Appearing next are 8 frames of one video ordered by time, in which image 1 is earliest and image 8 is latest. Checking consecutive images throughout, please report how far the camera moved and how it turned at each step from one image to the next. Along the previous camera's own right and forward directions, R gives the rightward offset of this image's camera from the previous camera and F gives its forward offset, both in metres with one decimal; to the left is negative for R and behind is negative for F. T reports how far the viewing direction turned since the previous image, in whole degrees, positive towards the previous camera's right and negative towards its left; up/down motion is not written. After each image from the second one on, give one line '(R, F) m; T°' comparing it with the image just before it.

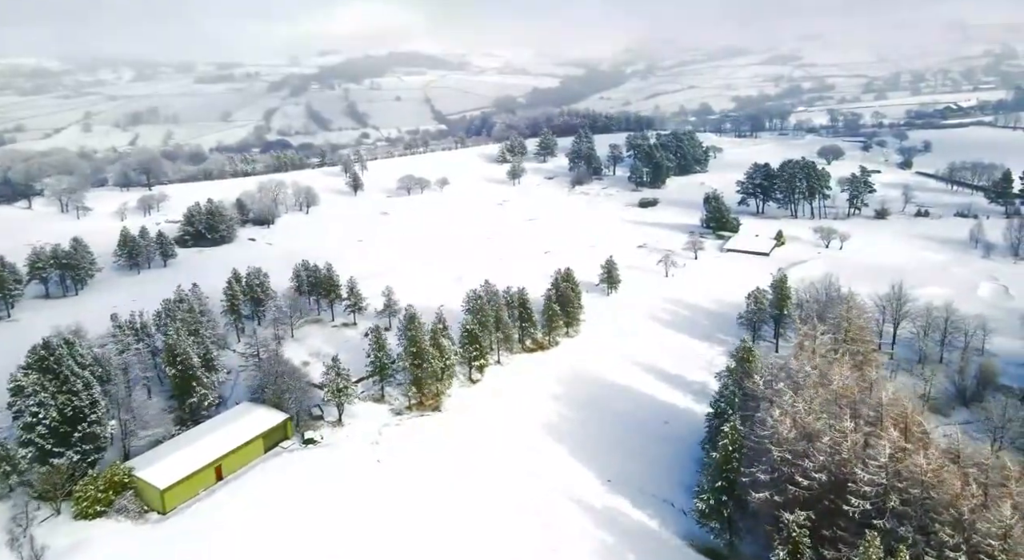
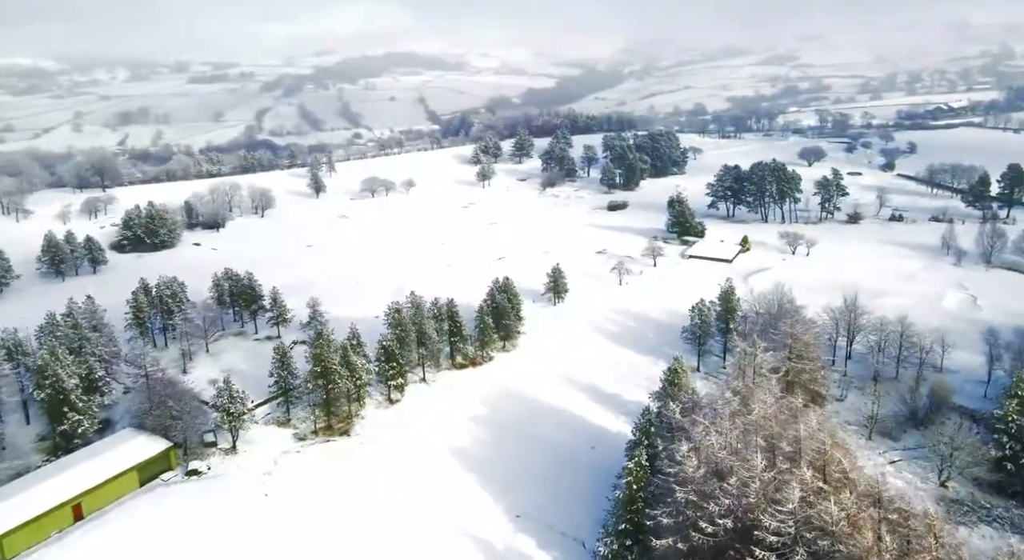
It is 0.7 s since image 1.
(+4.2, +2.6) m; 0°
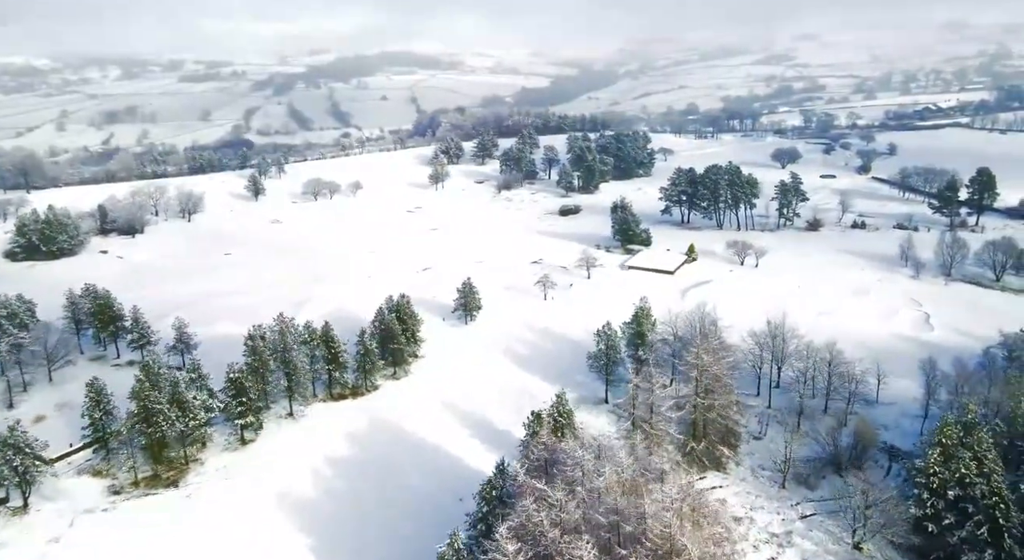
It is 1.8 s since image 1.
(+6.2, +4.5) m; 0°
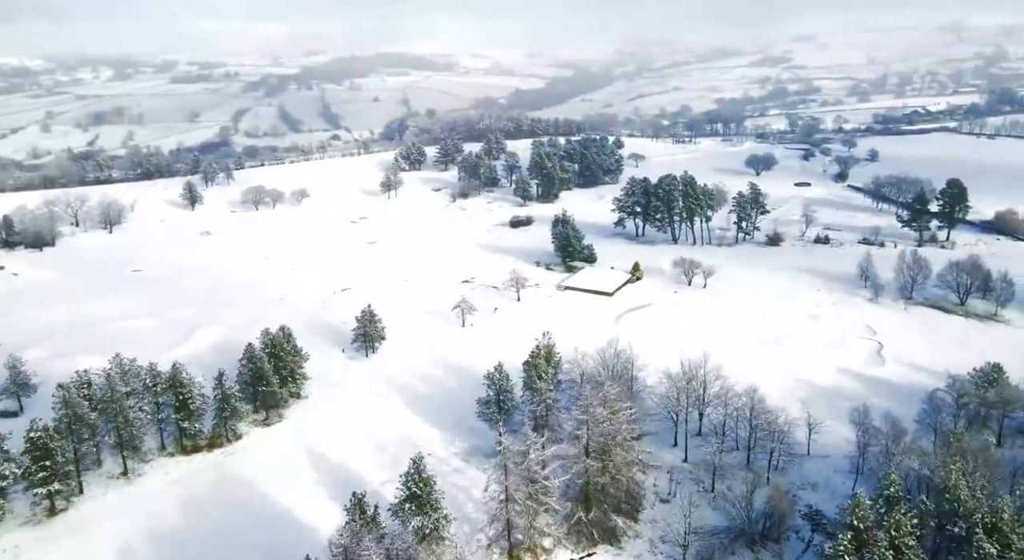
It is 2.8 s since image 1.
(+5.7, +4.6) m; 0°
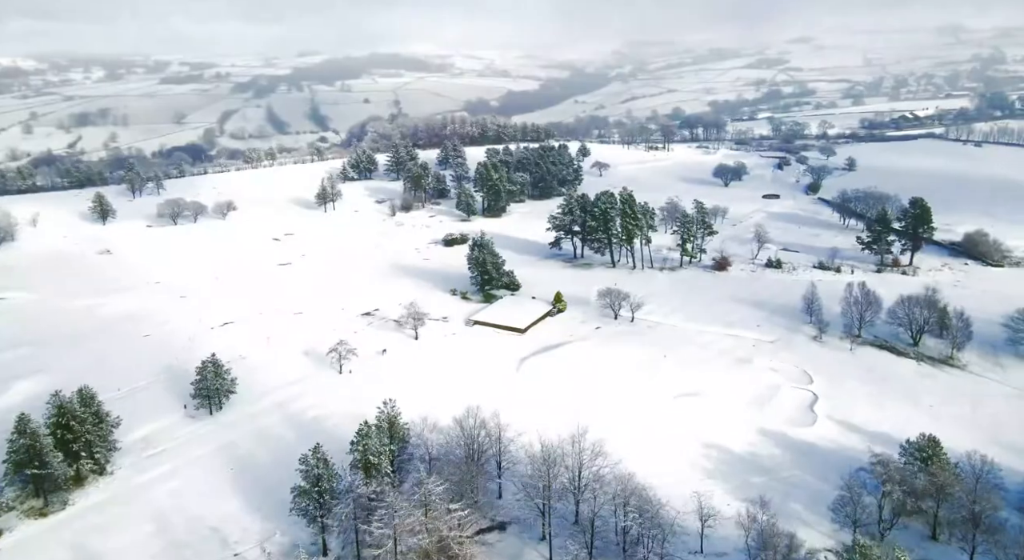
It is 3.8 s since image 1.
(+6.8, +5.9) m; 0°
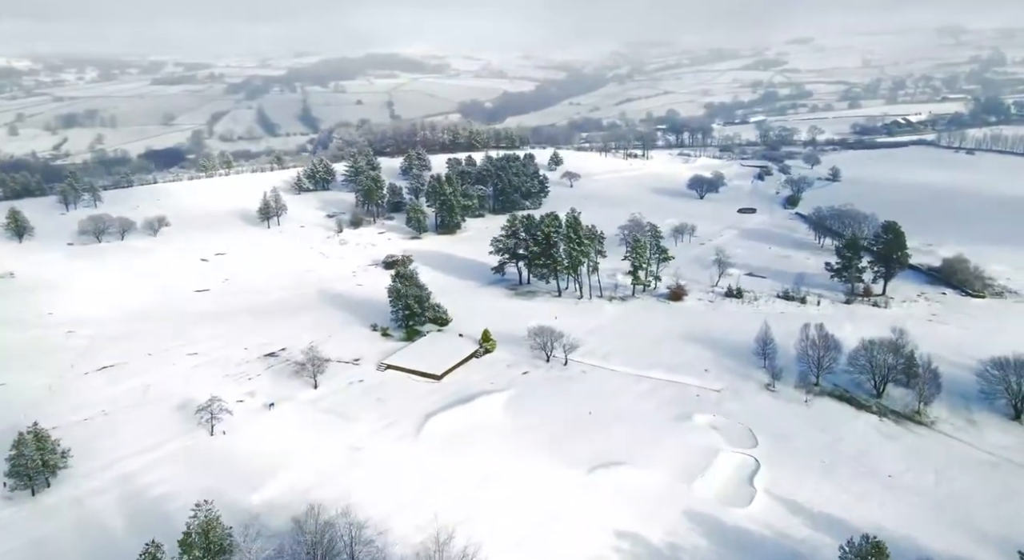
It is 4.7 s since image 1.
(+5.2, +5.3) m; 0°
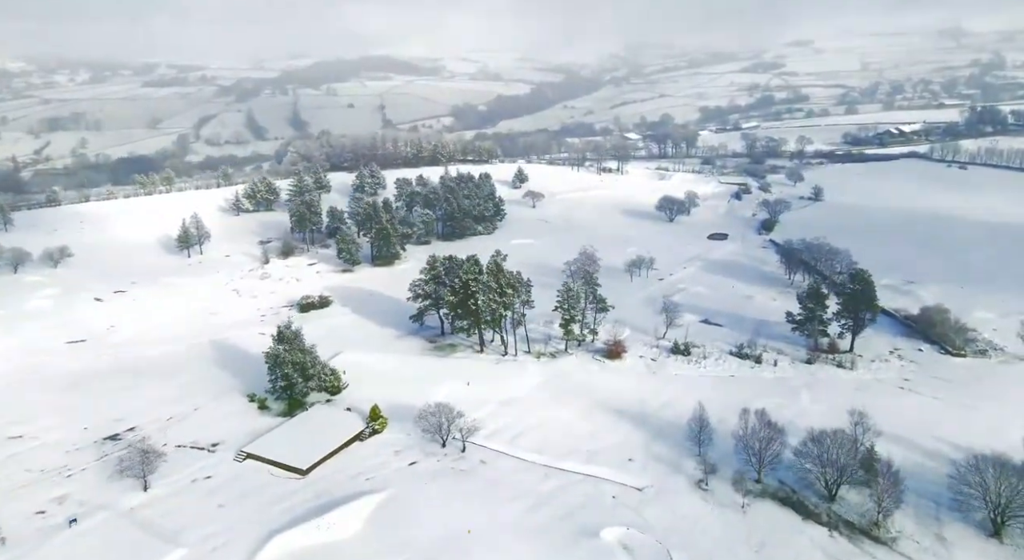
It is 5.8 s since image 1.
(+6.1, +7.0) m; 0°
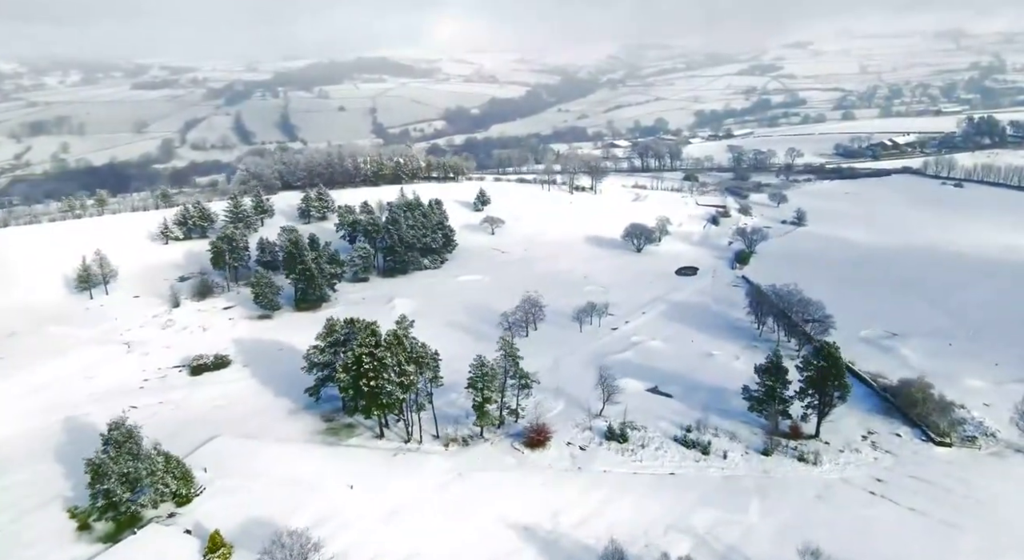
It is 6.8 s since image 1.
(+5.8, +7.5) m; 0°
